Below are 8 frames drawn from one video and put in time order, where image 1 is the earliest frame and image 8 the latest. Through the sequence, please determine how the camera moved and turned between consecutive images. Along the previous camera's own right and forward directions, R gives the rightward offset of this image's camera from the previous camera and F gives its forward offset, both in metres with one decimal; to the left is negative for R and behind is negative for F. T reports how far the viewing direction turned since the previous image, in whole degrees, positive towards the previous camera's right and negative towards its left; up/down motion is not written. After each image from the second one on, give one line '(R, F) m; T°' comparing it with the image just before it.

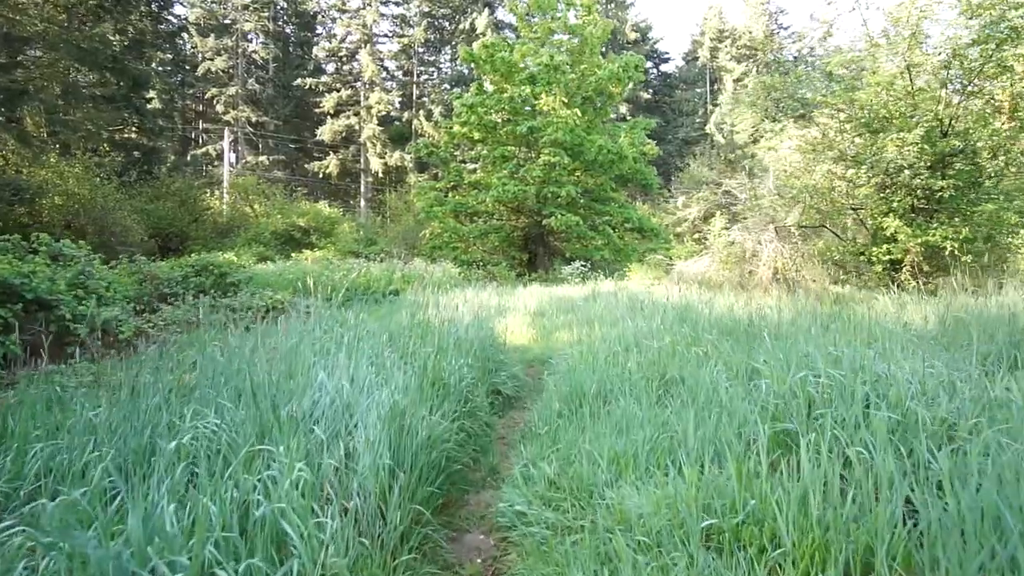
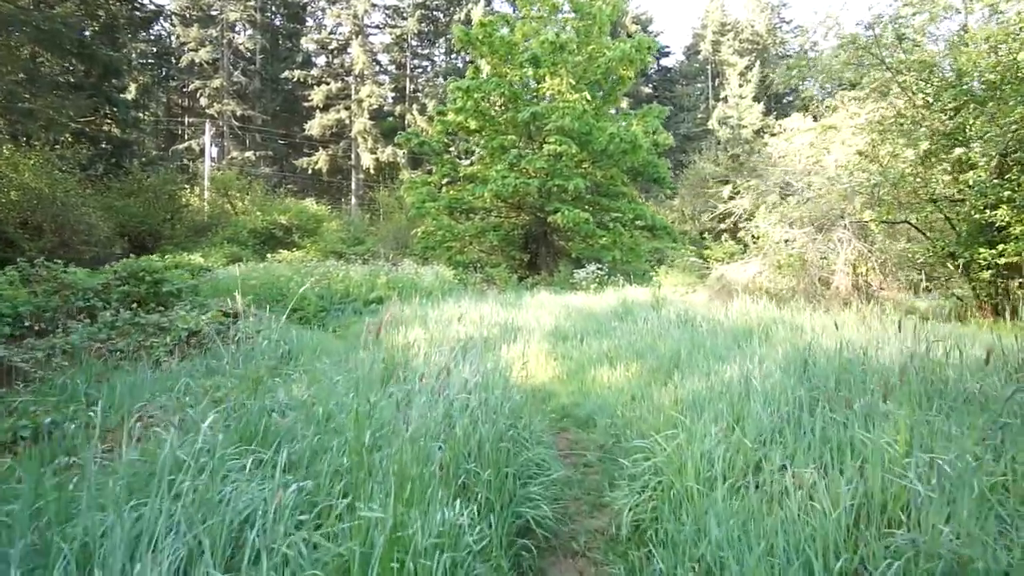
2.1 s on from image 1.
(-0.2, +1.7) m; 0°
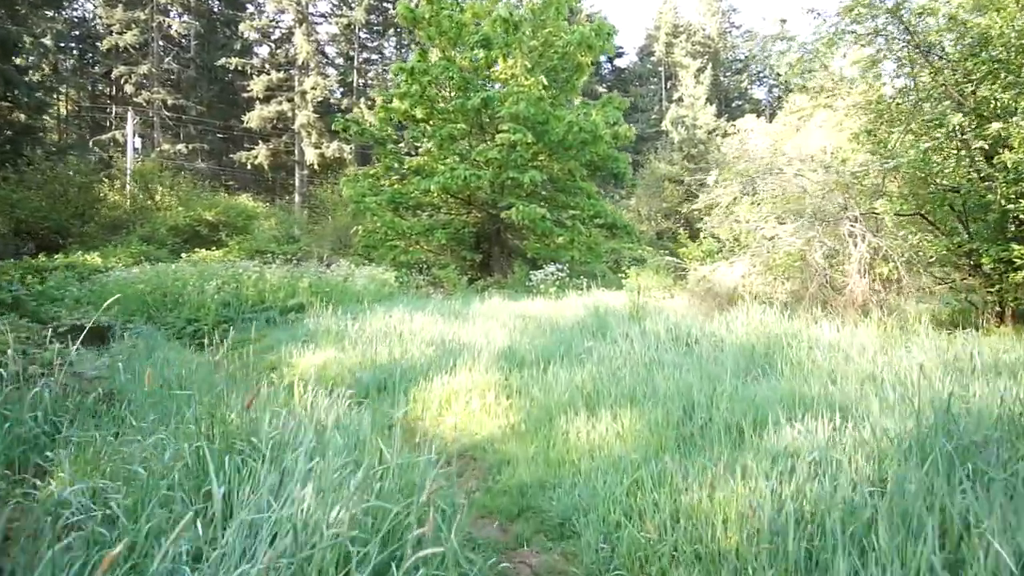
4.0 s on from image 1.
(+0.1, +1.4) m; +5°
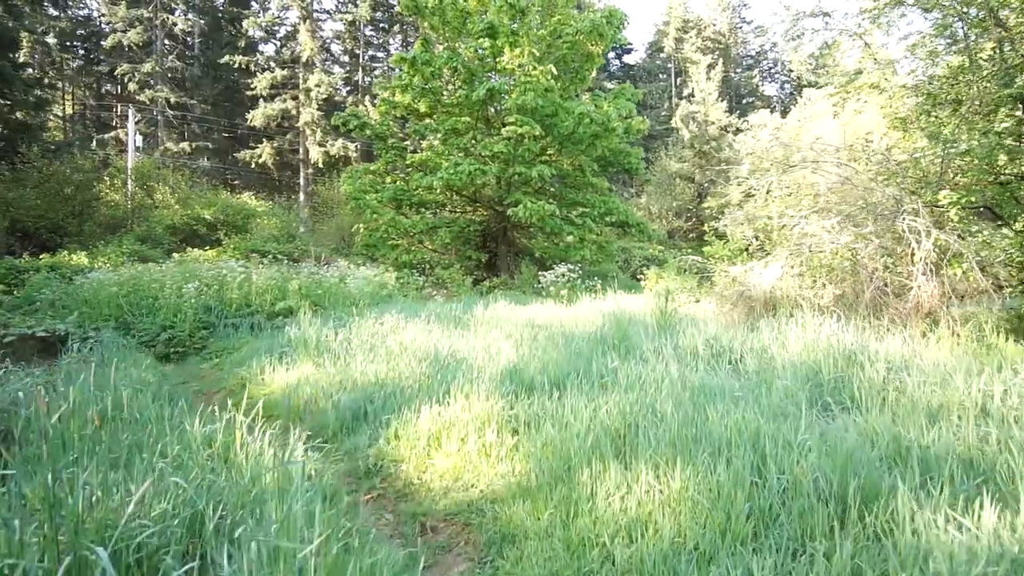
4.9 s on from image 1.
(0.0, +0.7) m; -1°
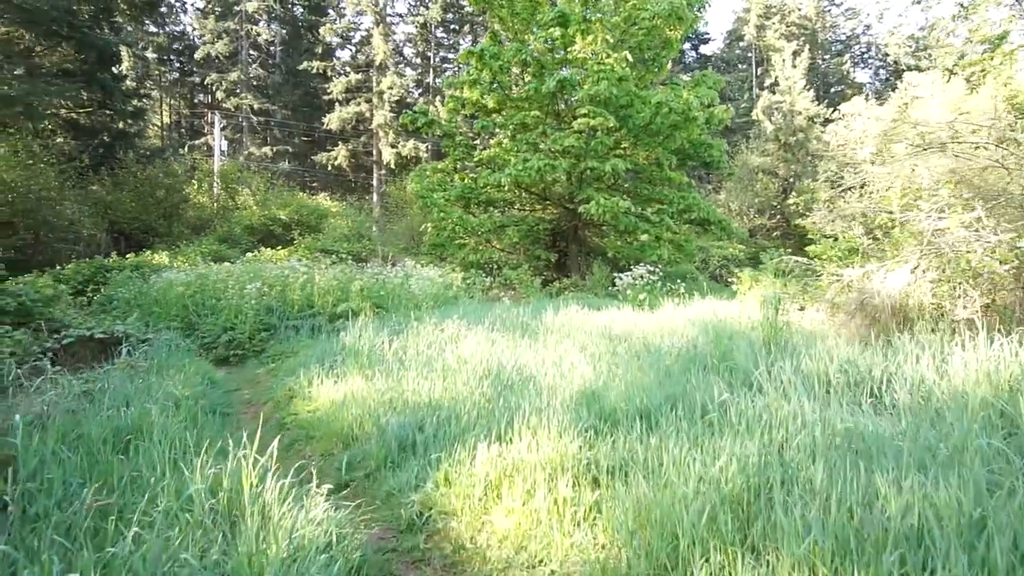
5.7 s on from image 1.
(0.0, +0.6) m; -7°
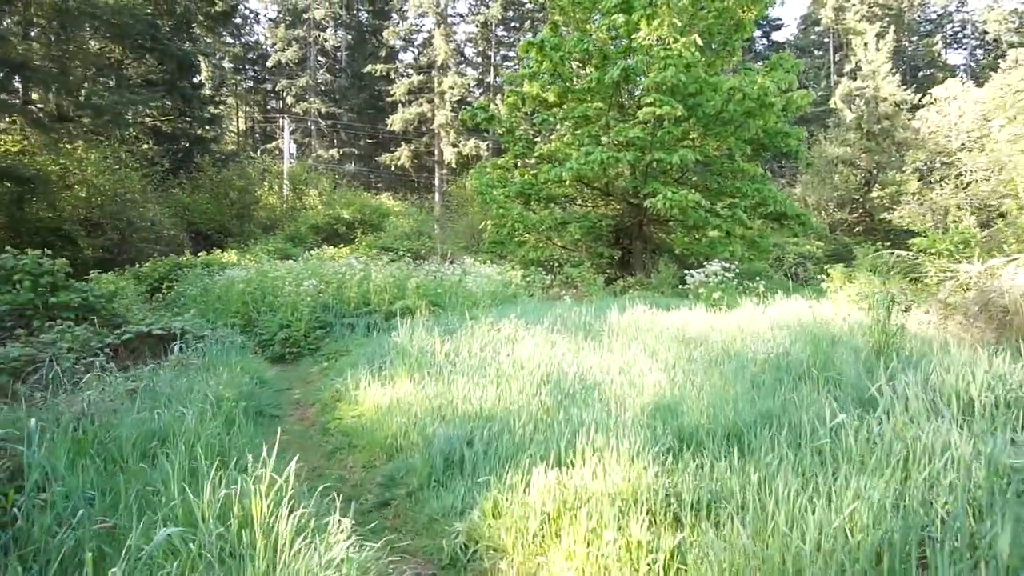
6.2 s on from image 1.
(0.0, +0.4) m; -6°
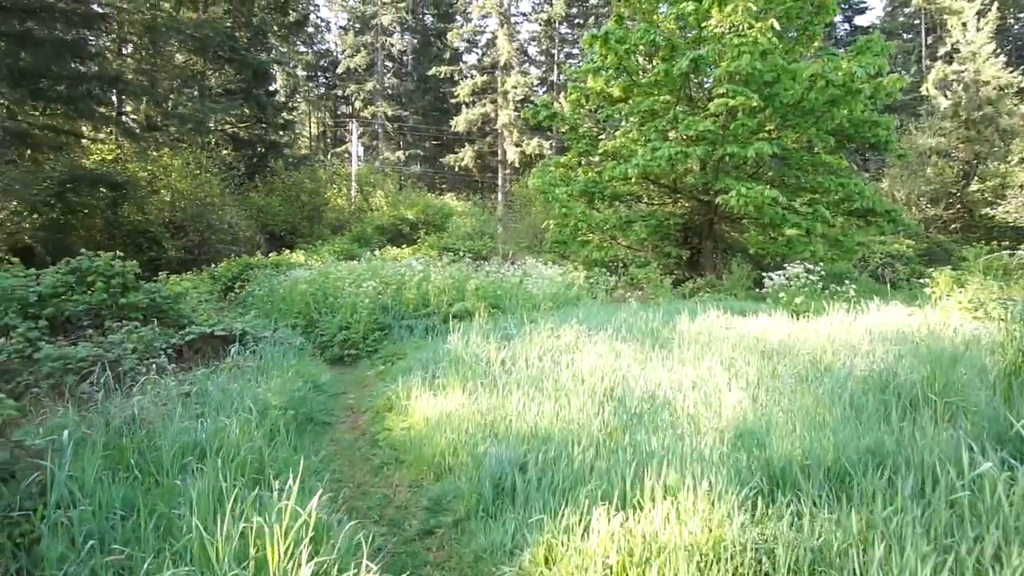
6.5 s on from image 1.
(0.0, +0.3) m; -6°
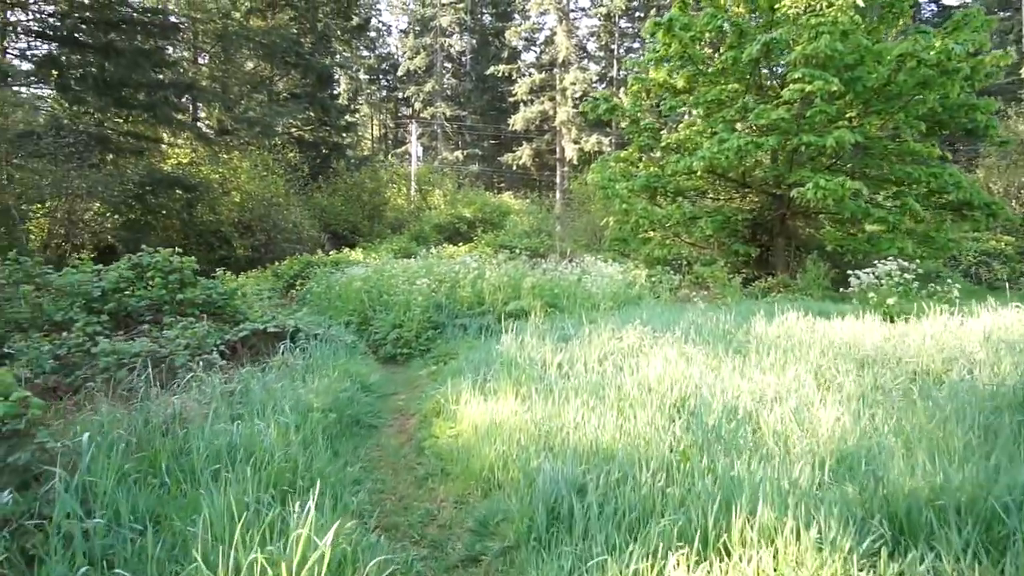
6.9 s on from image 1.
(0.0, +0.3) m; -6°
